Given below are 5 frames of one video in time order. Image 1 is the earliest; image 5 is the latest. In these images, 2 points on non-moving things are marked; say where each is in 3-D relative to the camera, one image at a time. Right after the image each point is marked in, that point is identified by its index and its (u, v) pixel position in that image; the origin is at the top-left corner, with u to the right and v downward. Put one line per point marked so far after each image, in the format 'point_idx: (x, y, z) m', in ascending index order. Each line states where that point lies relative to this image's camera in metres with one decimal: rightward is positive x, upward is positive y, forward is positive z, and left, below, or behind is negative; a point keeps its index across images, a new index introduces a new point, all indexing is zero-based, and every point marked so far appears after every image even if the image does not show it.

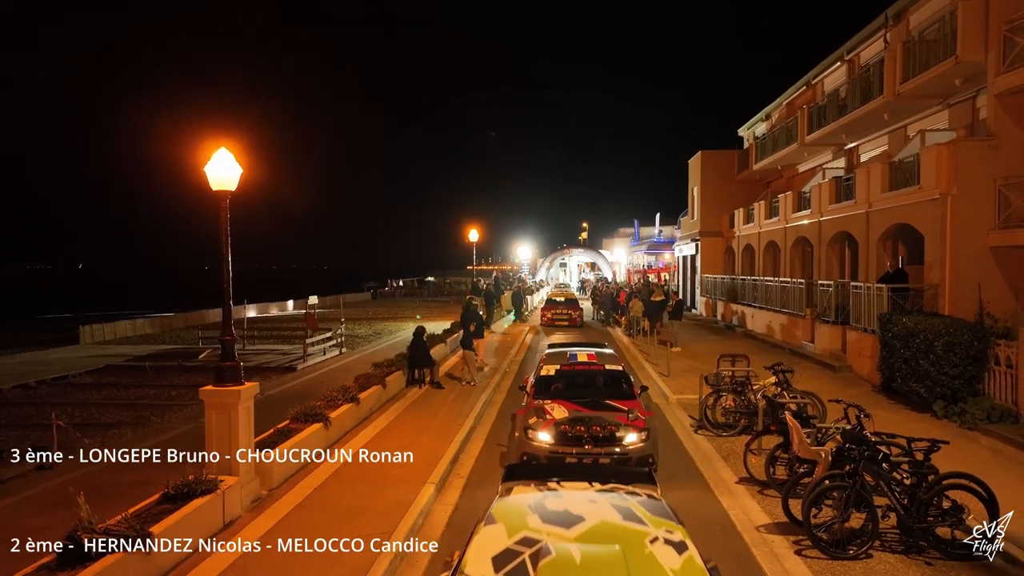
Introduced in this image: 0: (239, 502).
0: (-2.8, -2.2, +7.3) m
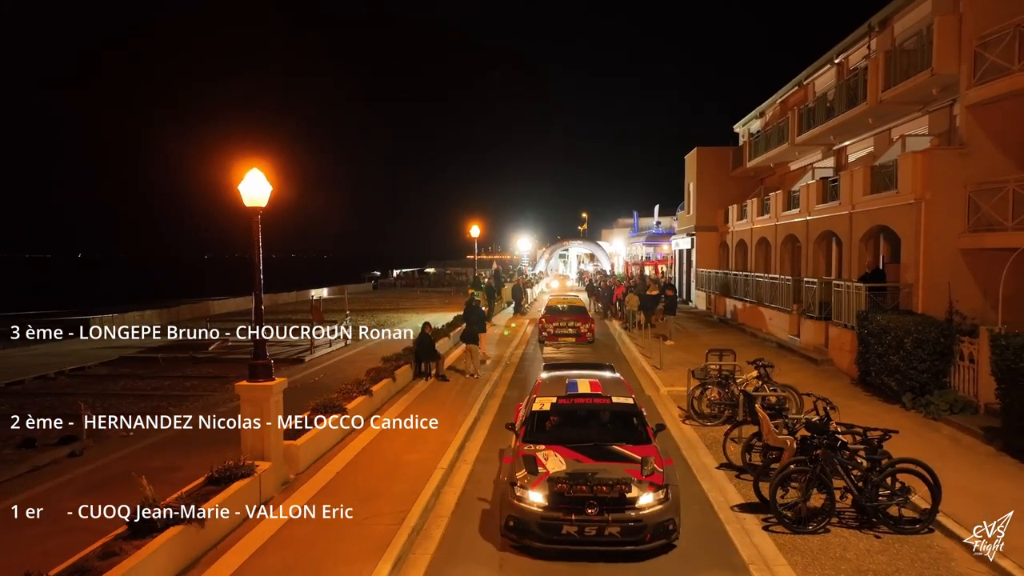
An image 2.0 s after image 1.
0: (-2.8, -2.3, +8.2) m
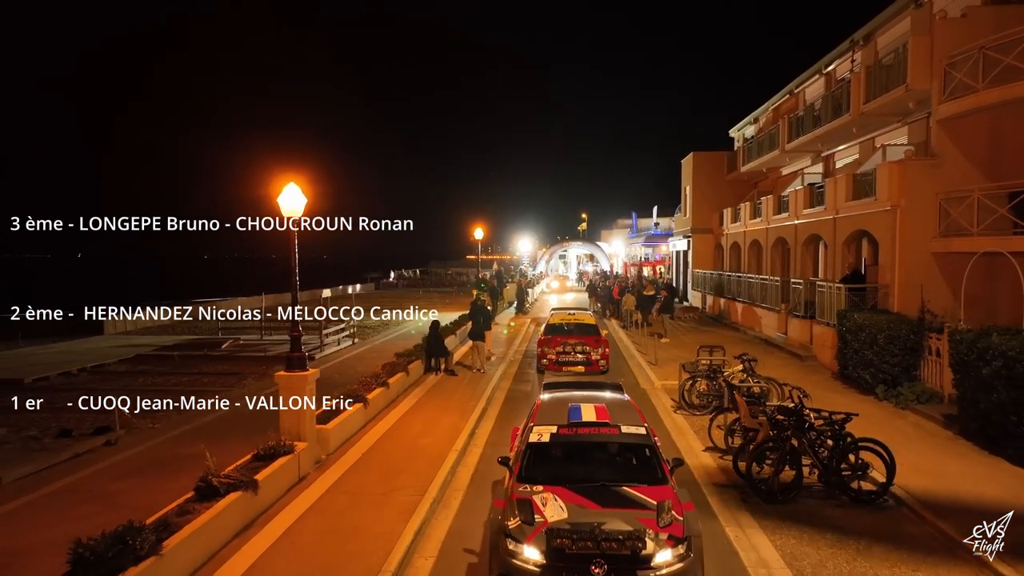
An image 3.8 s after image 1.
0: (-2.7, -2.3, +9.2) m
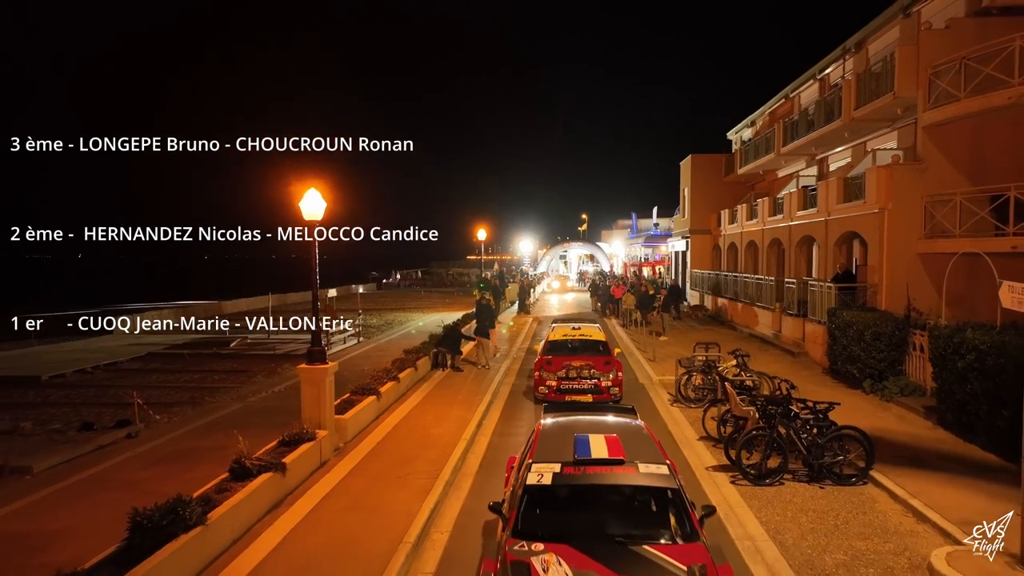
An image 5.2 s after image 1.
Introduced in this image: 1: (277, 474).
0: (-2.6, -2.3, +9.9) m
1: (-2.7, -2.2, +8.1) m
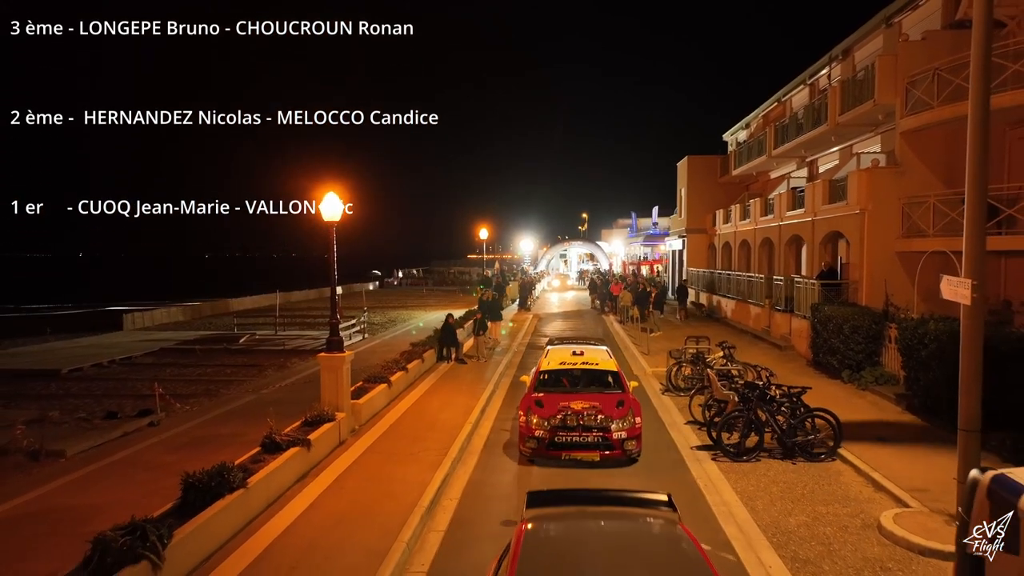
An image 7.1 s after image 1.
0: (-2.6, -2.2, +10.8) m
1: (-2.7, -2.1, +9.0) m
